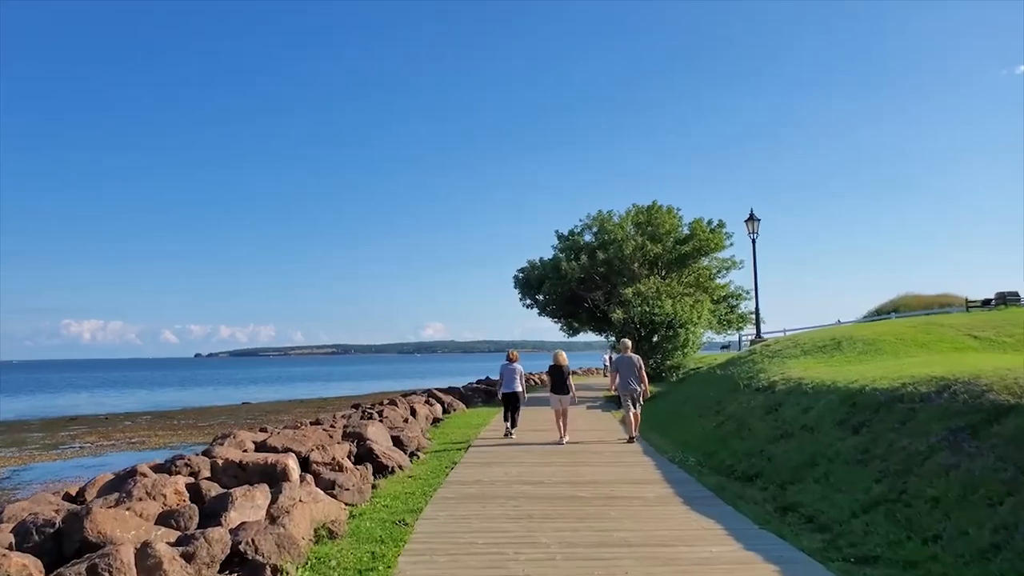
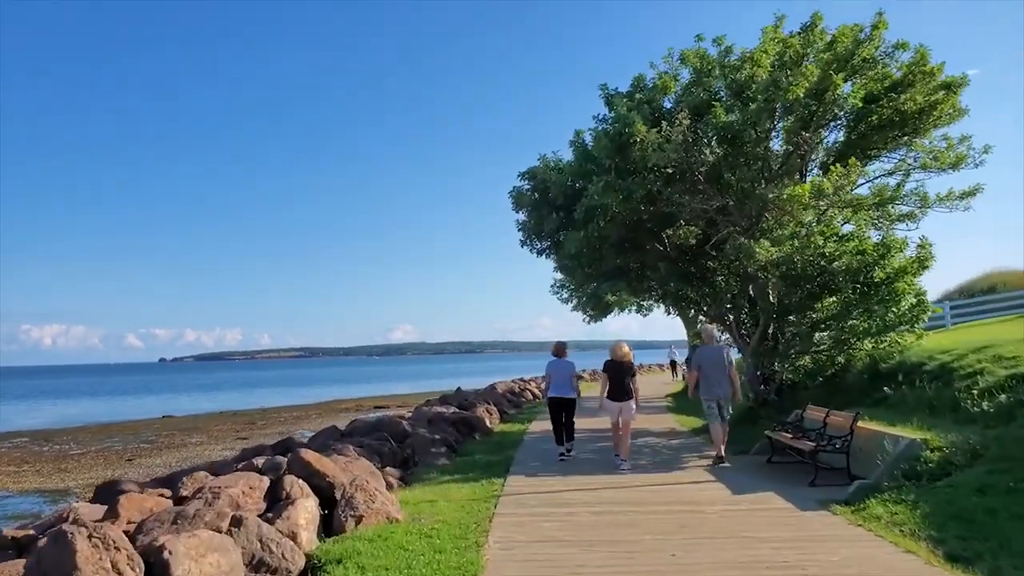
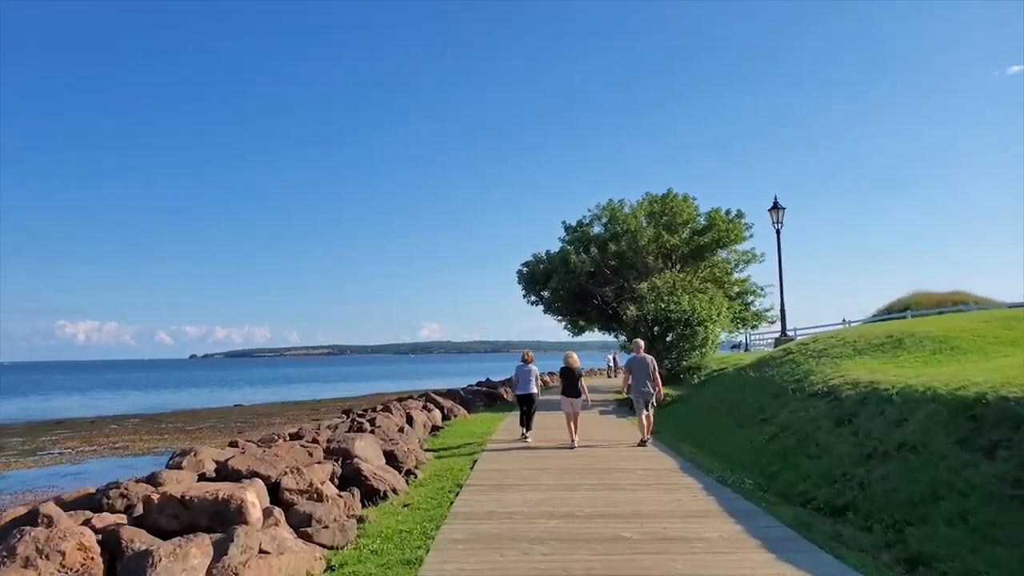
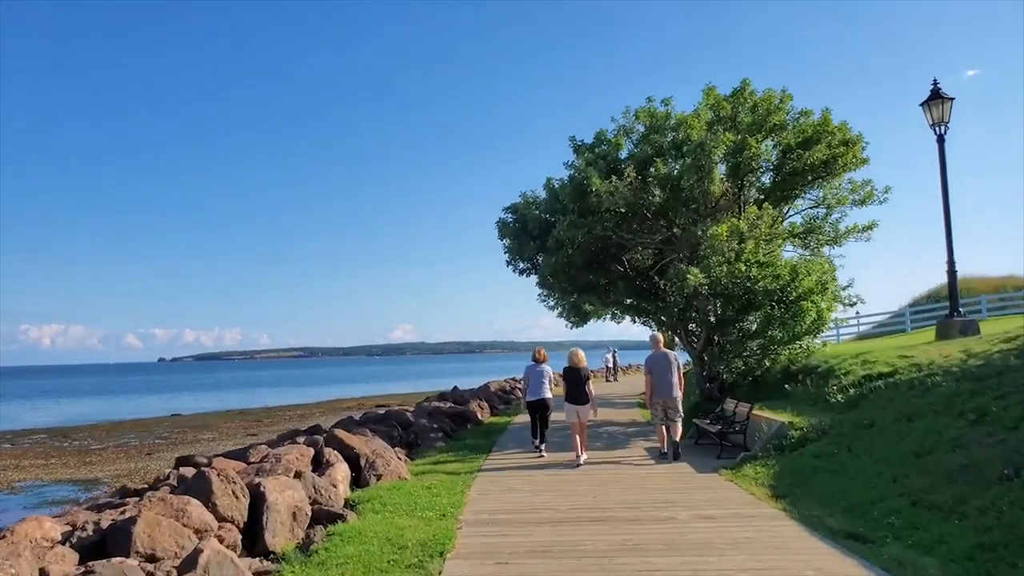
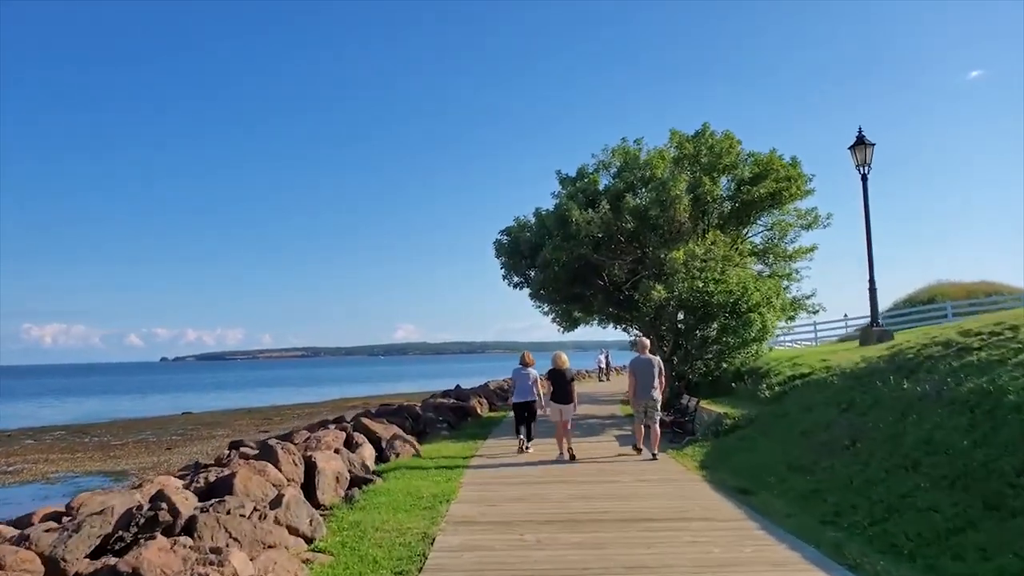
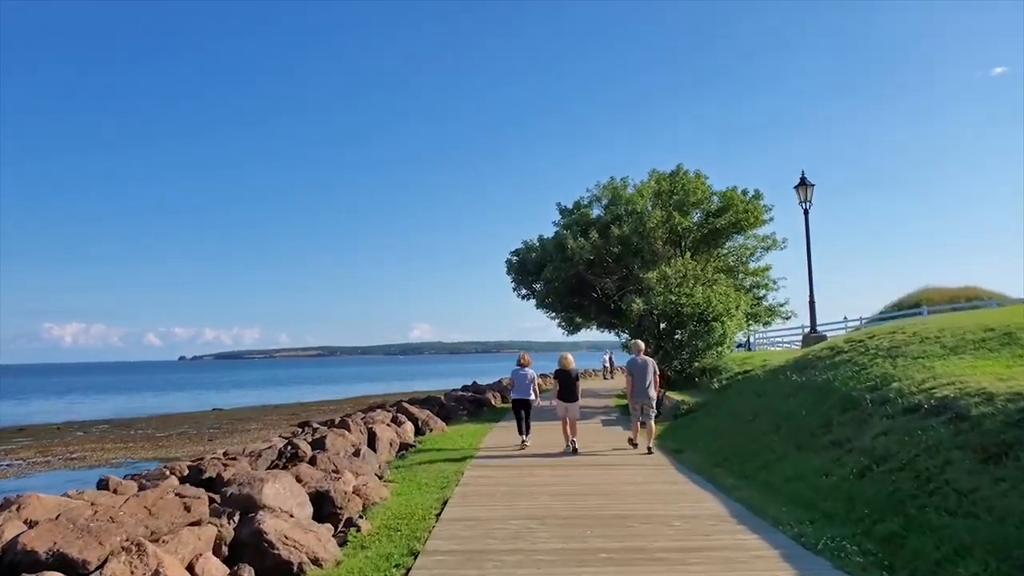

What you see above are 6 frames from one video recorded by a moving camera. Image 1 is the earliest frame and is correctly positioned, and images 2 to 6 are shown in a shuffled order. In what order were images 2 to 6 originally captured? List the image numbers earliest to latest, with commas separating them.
3, 6, 5, 4, 2
